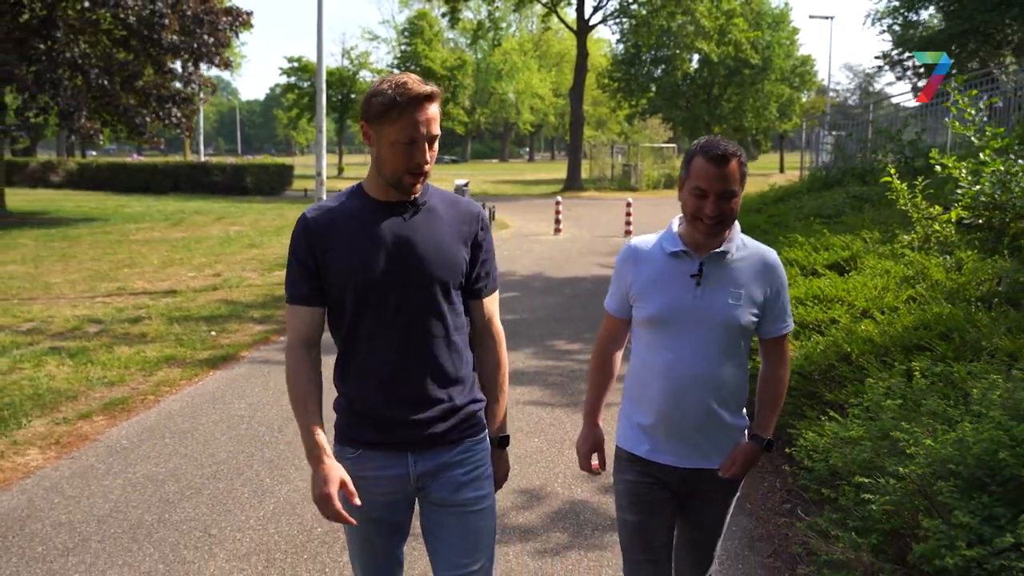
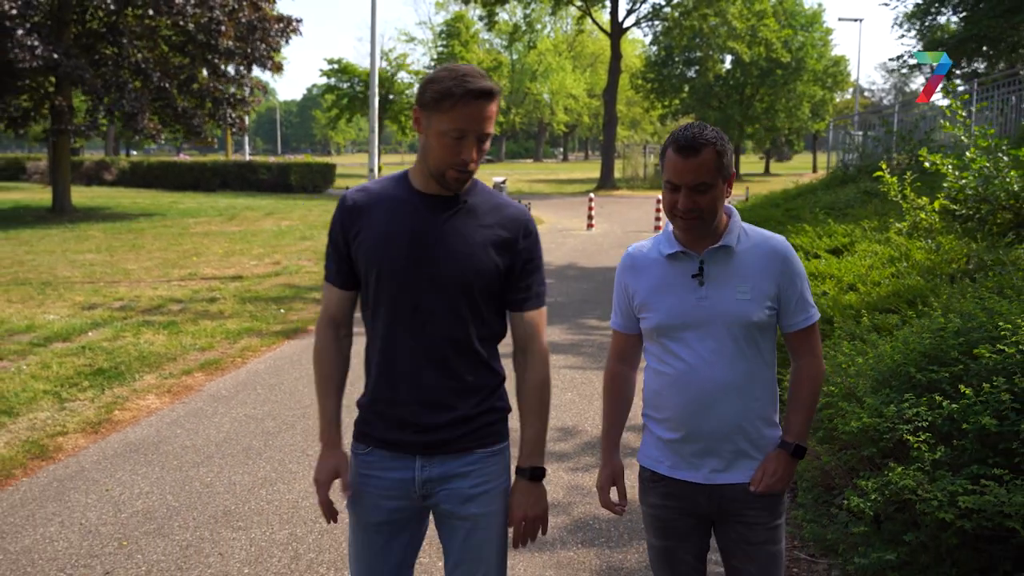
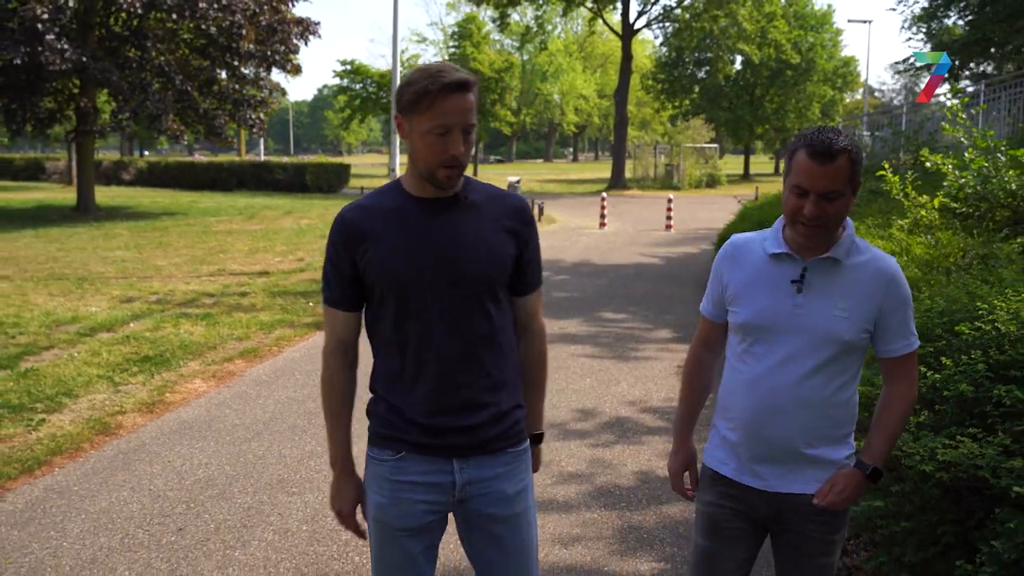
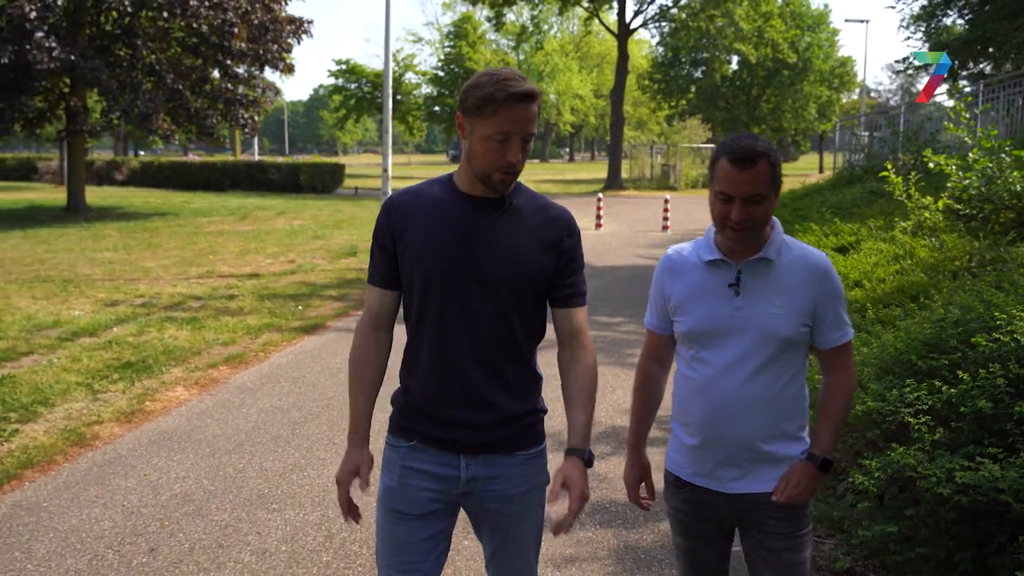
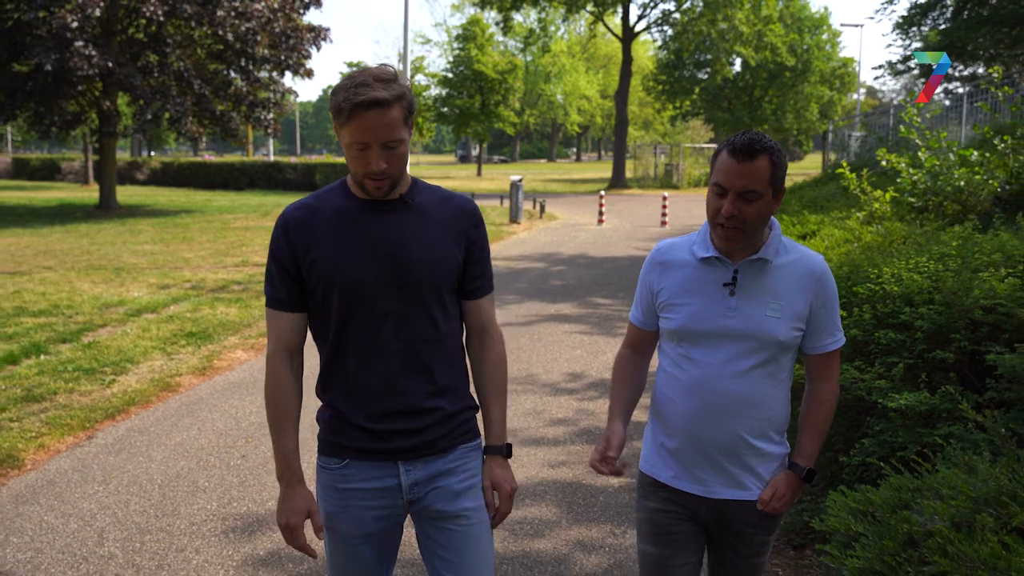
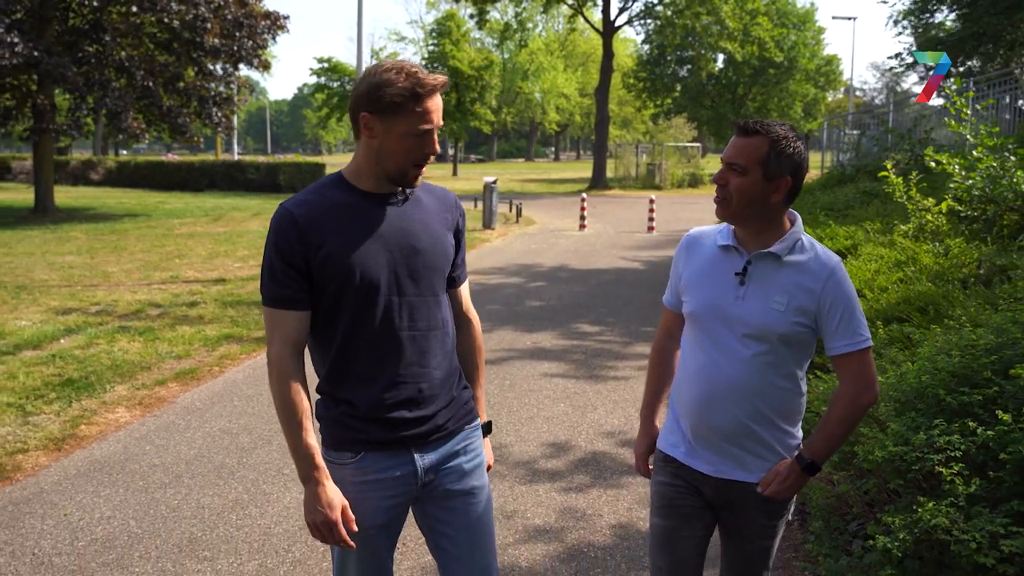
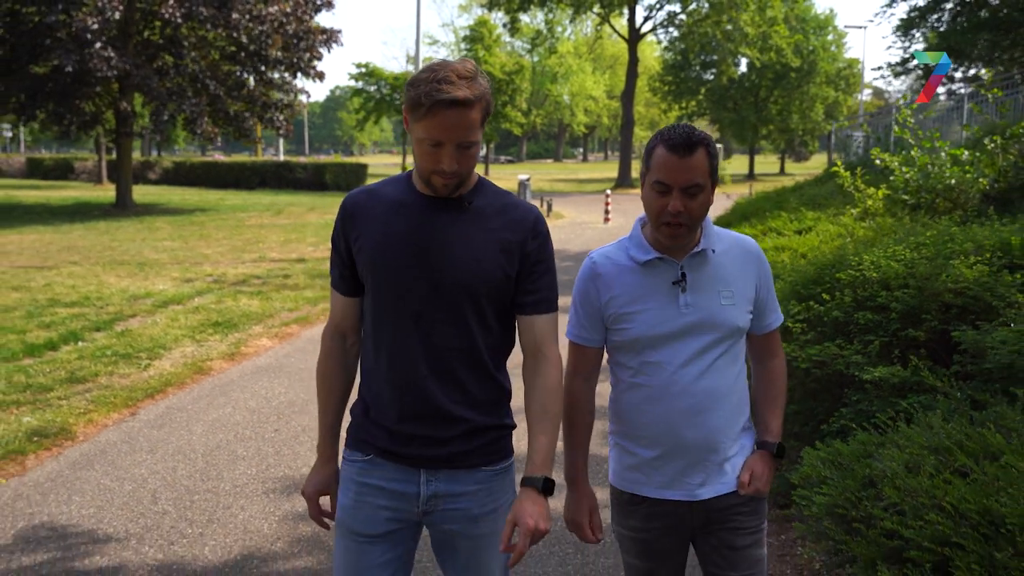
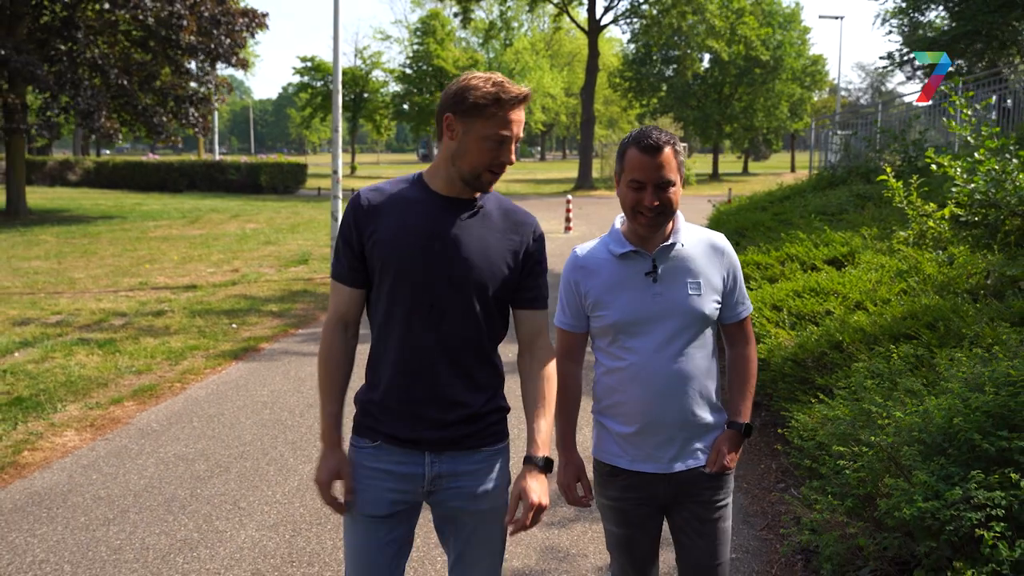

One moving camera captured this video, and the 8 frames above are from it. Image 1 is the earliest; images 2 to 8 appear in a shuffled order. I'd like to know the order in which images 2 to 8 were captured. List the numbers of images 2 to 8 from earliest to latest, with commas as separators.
8, 6, 2, 4, 3, 5, 7
